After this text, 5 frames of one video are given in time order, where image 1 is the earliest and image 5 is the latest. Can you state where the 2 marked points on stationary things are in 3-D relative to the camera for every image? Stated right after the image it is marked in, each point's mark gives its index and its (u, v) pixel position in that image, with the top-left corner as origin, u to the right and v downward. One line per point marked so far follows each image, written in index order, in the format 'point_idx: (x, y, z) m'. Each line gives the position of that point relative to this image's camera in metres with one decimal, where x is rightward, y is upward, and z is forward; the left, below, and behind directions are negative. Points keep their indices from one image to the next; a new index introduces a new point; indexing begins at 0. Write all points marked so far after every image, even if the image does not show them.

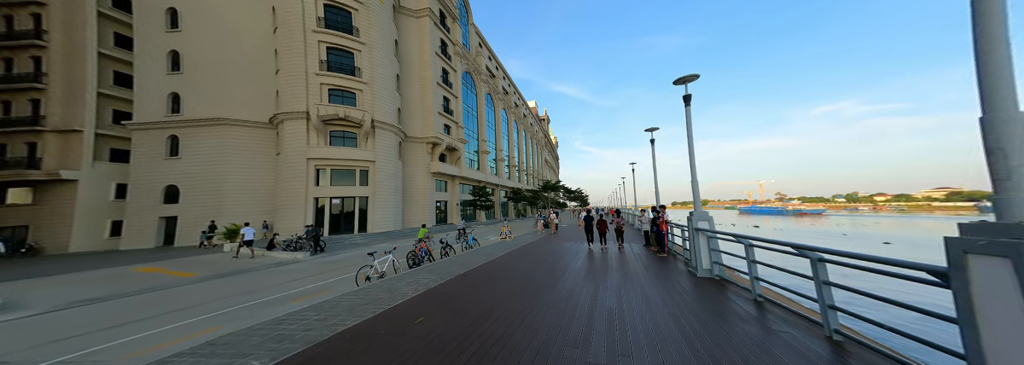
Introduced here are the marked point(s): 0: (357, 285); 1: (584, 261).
0: (-4.1, -2.7, +6.5) m
1: (+3.0, -3.2, +10.2) m
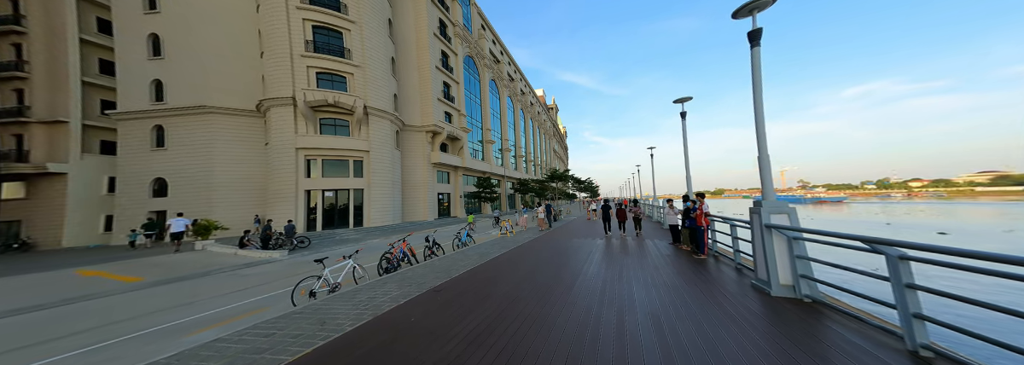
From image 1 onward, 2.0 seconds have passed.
0: (-4.3, -2.4, +4.9) m
1: (+2.9, -2.7, +8.3) m
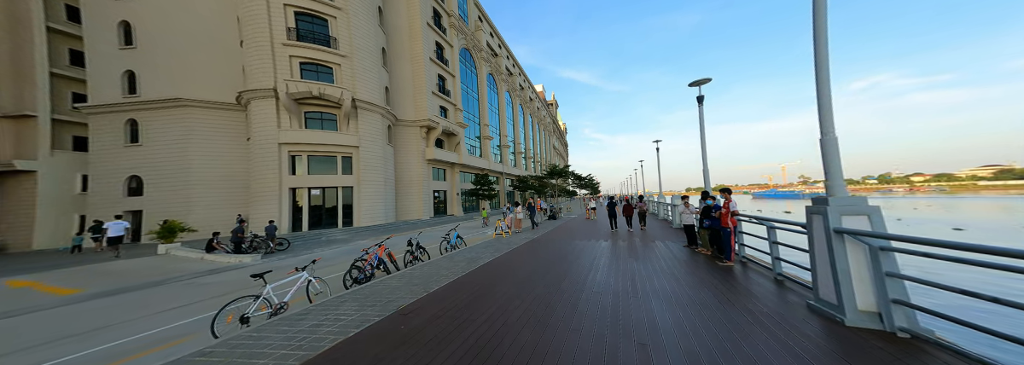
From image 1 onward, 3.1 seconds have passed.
0: (-4.4, -2.3, +3.8) m
1: (+2.7, -2.5, +7.1) m
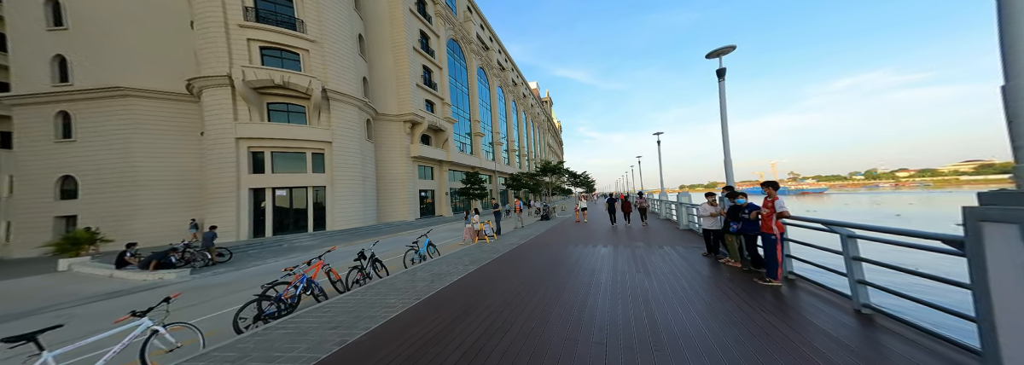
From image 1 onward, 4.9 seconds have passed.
0: (-4.9, -2.2, +1.9) m
1: (+2.2, -2.4, +5.5) m
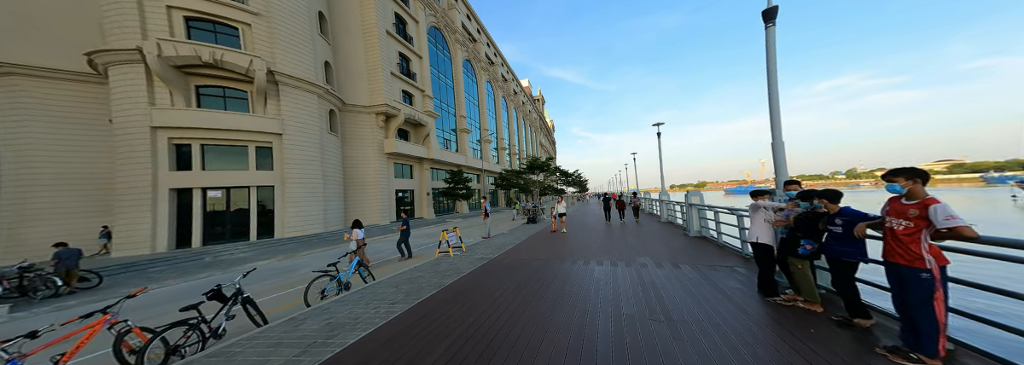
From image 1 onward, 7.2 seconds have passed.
0: (-5.7, -2.1, -0.6) m
1: (+1.3, -2.3, +3.1) m
